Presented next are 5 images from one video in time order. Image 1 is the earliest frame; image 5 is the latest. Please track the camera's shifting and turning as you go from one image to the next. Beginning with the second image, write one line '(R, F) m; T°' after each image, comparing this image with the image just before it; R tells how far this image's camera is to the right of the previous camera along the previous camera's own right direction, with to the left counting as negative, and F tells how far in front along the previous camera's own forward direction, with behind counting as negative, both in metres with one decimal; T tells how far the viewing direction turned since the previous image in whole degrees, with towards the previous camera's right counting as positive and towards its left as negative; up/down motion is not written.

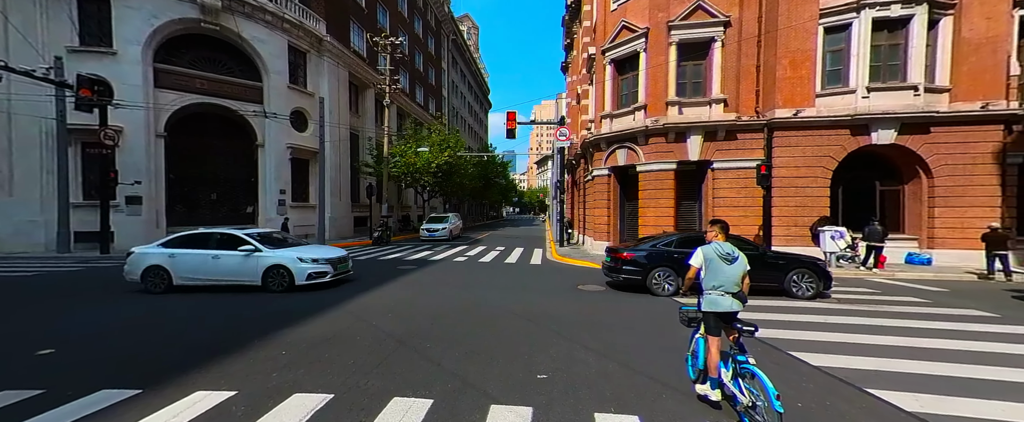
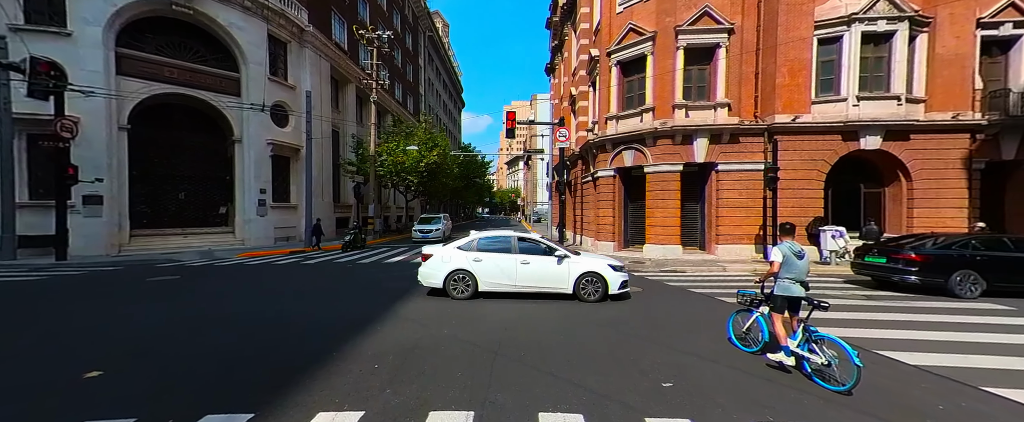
(-1.8, +0.3) m; +5°
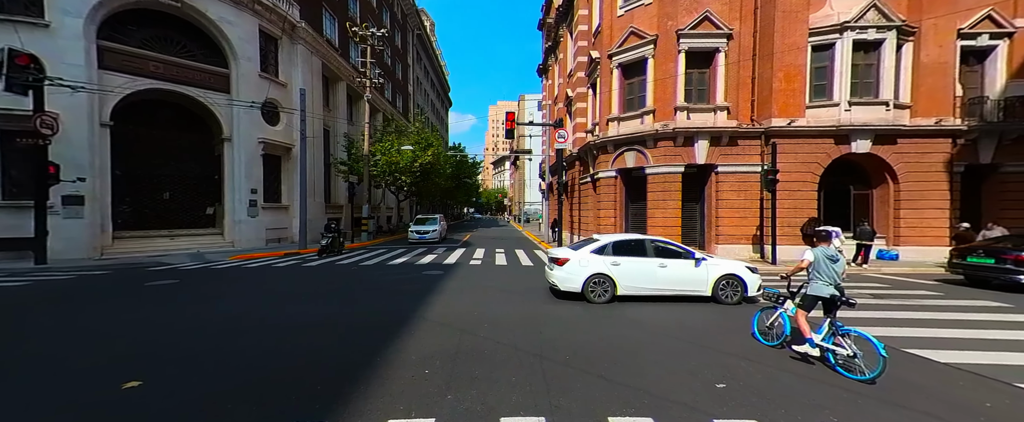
(-0.8, 0.0) m; +3°
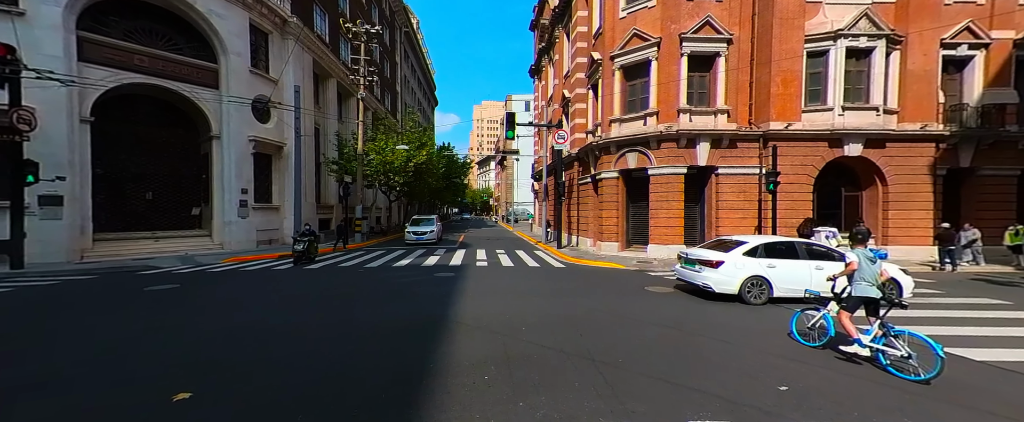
(-0.9, +0.1) m; +3°
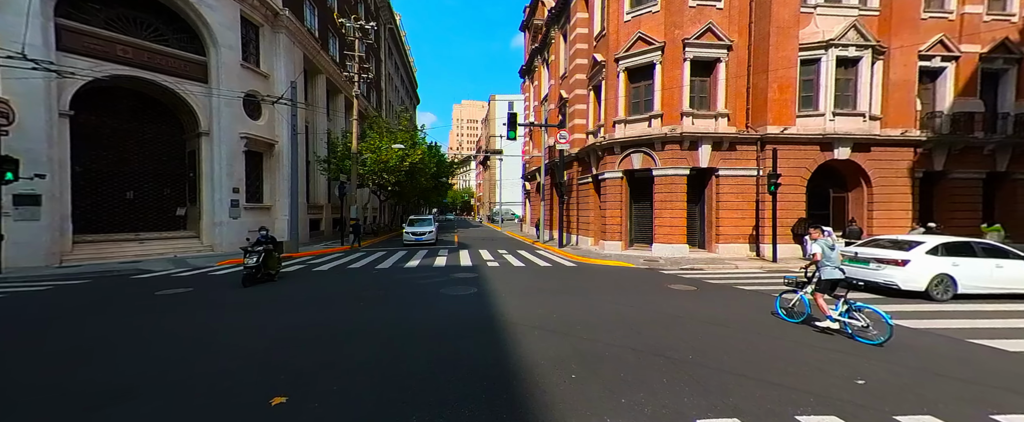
(-1.3, 0.0) m; +4°
